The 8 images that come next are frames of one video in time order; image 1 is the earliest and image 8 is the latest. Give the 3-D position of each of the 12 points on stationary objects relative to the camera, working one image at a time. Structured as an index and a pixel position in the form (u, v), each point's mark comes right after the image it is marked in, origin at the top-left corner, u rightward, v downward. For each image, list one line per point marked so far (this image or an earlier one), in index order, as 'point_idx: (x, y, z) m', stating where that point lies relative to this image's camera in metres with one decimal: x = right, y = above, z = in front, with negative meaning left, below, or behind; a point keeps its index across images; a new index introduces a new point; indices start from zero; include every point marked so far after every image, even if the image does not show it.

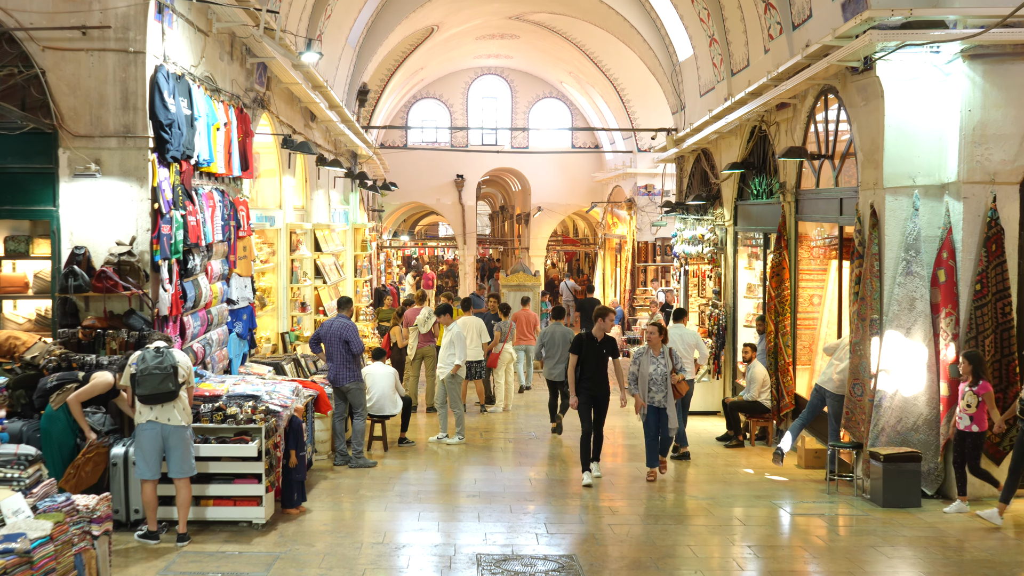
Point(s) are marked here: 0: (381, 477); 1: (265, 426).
0: (-0.8, -1.1, +7.6) m
1: (-1.1, -0.6, +5.8) m
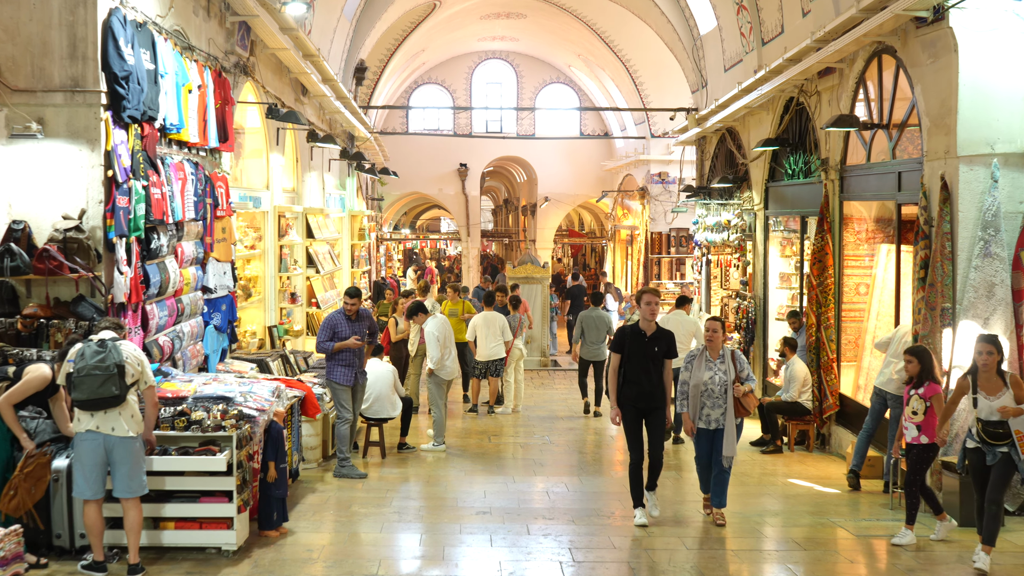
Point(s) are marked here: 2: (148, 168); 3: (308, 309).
0: (-0.7, -1.0, +6.7) m
1: (-1.0, -0.5, +4.9) m
2: (-1.6, +0.5, +5.7) m
3: (-1.6, -0.2, +10.3) m
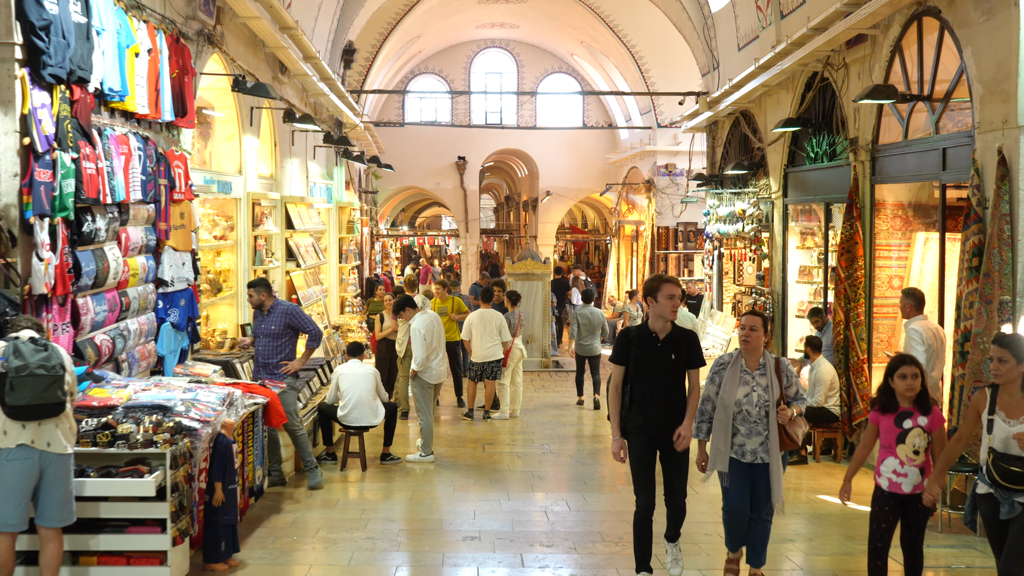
0: (-0.7, -1.0, +5.9) m
1: (-1.1, -0.5, +4.1) m
2: (-1.6, +0.6, +4.9) m
3: (-1.6, -0.1, +9.5) m
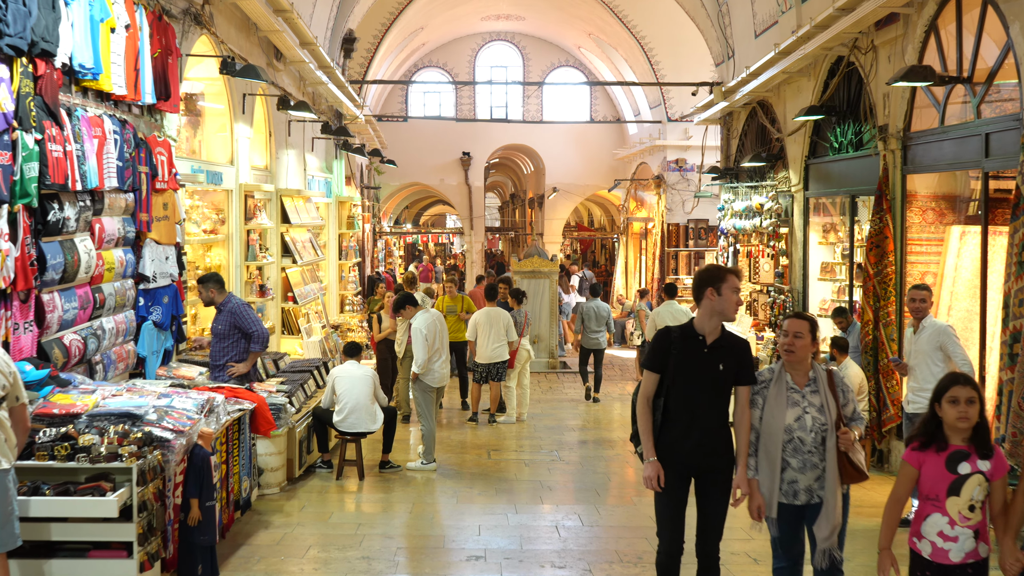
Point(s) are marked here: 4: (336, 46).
0: (-0.7, -1.0, +5.4) m
1: (-1.0, -0.5, +3.6) m
2: (-1.6, +0.6, +4.4) m
3: (-1.6, -0.1, +9.1) m
4: (-1.5, +2.1, +11.5) m
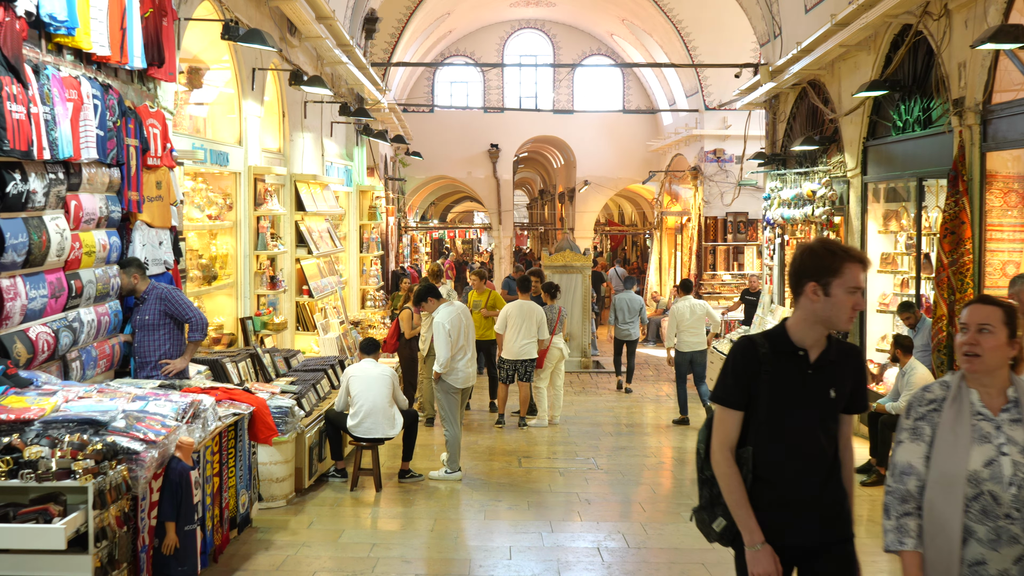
0: (-0.6, -0.9, +4.8) m
1: (-0.9, -0.4, +3.0) m
2: (-1.5, +0.6, +3.8) m
3: (-1.4, -0.1, +8.4) m
4: (-1.3, +2.2, +10.8) m
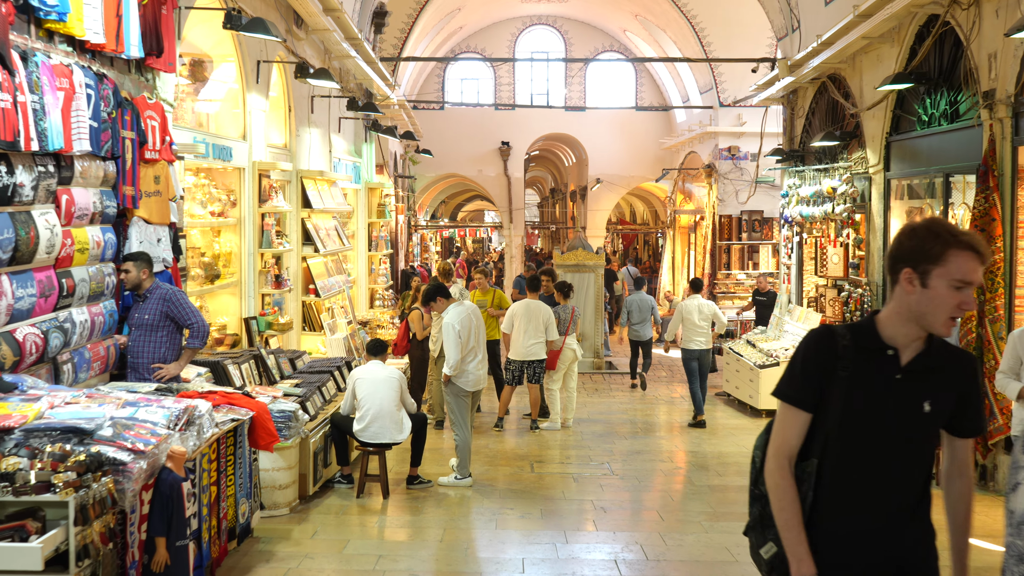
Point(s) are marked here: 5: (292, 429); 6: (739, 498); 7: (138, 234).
0: (-0.5, -0.9, +4.5) m
1: (-0.9, -0.4, +2.8) m
2: (-1.4, +0.6, +3.6) m
3: (-1.3, -0.1, +8.2) m
4: (-1.2, +2.2, +10.6) m
5: (-0.9, -0.6, +5.2) m
6: (+1.1, -1.0, +6.1) m
7: (-1.4, +0.2, +5.0) m
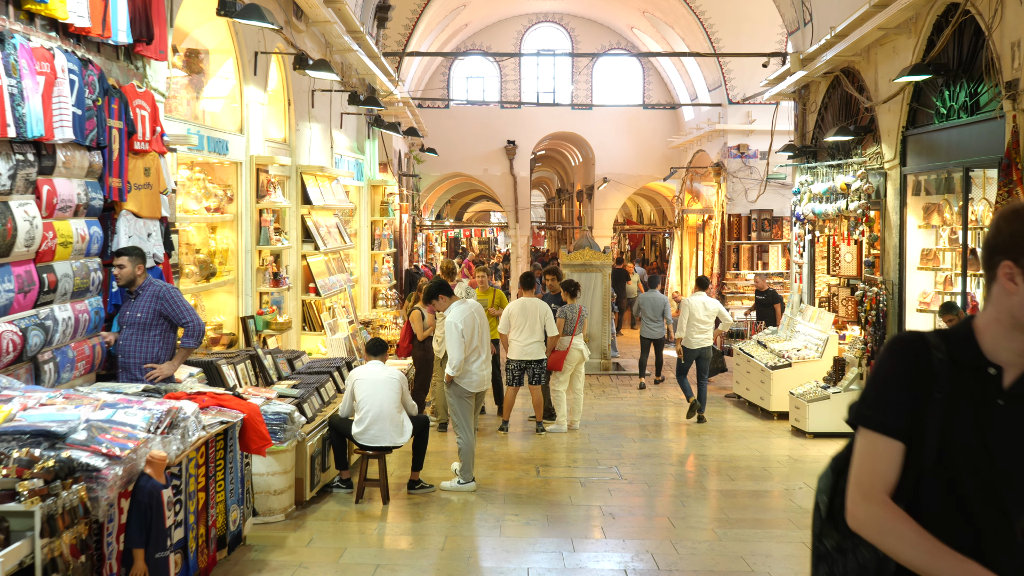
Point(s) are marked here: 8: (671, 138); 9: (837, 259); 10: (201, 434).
0: (-0.5, -0.9, +4.3) m
1: (-0.9, -0.4, +2.6) m
2: (-1.4, +0.6, +3.4) m
3: (-1.3, 0.0, +8.0) m
4: (-1.1, +2.2, +10.4) m
5: (-0.9, -0.5, +5.0) m
6: (+1.1, -1.0, +5.8) m
7: (-1.4, +0.2, +4.8) m
8: (+2.4, +2.3, +19.8) m
9: (+2.3, +0.2, +9.4) m
10: (-0.9, -0.4, +3.7) m
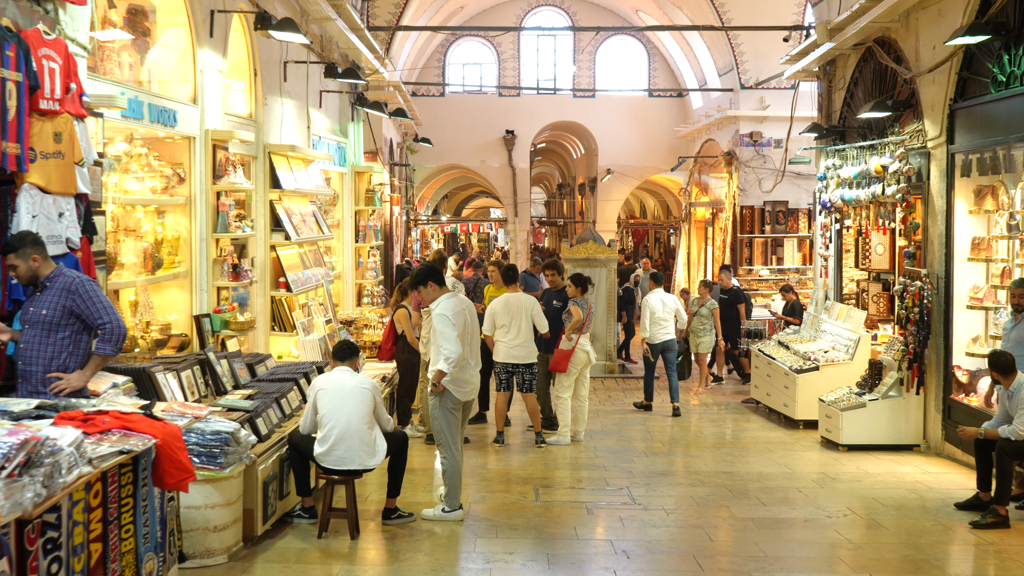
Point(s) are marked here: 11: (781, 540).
0: (-0.5, -0.9, +3.4) m
1: (-0.9, -0.4, +1.6) m
2: (-1.5, +0.7, +2.5) m
3: (-1.3, 0.0, +7.1) m
4: (-1.2, +2.2, +9.5) m
5: (-0.9, -0.5, +4.1) m
6: (+1.1, -0.9, +4.9) m
7: (-1.4, +0.2, +3.9) m
8: (+2.4, +2.3, +18.9) m
9: (+2.3, +0.2, +8.4) m
10: (-0.9, -0.4, +2.8) m
11: (+1.0, -0.9, +4.8) m
